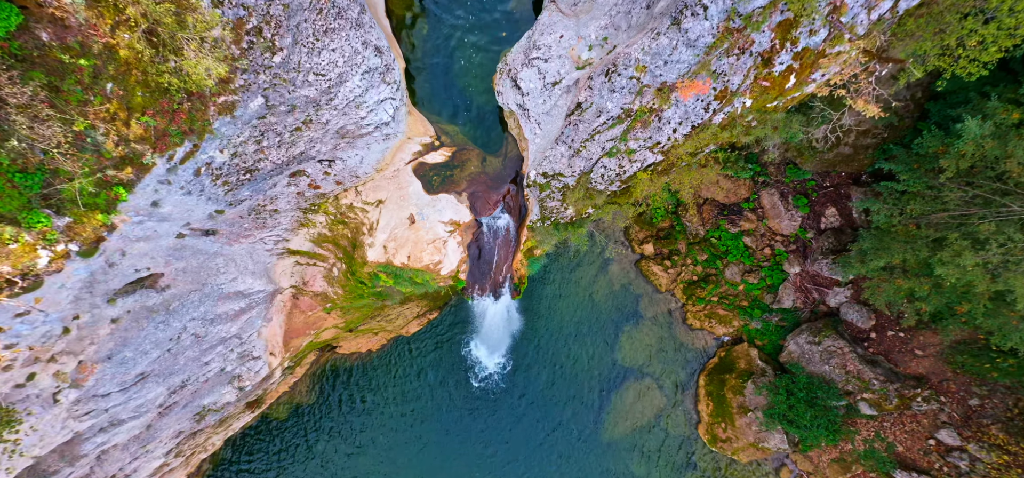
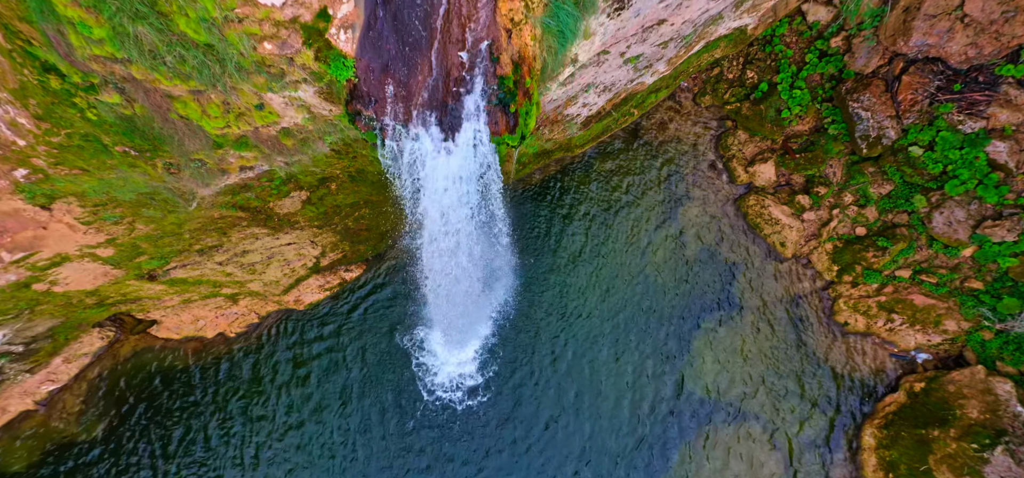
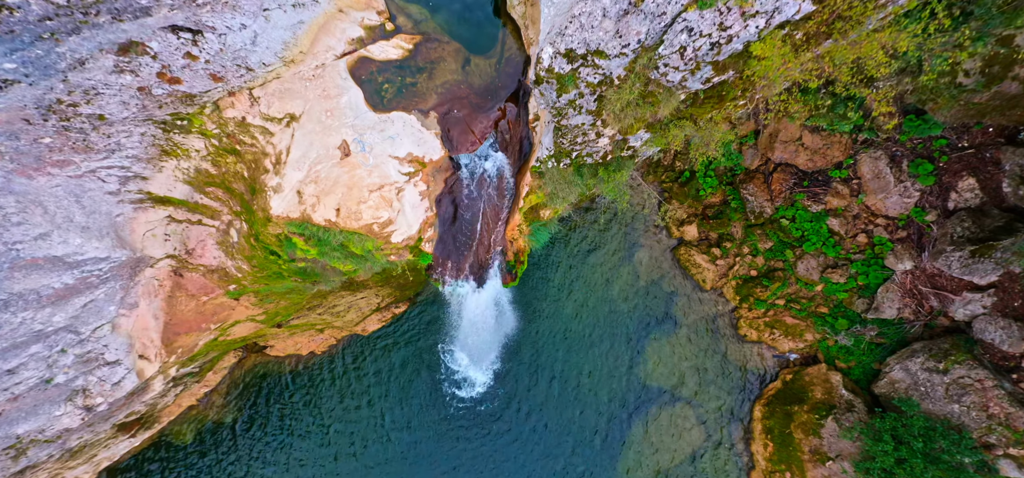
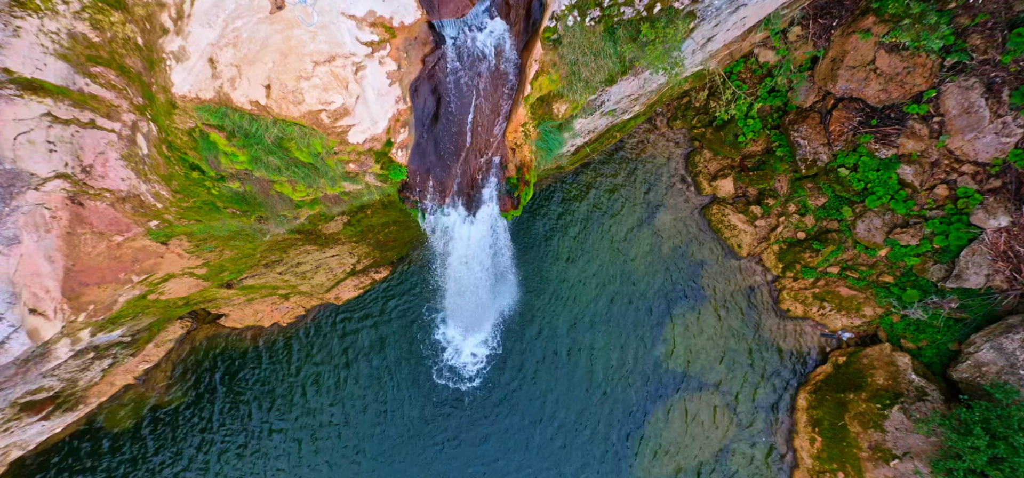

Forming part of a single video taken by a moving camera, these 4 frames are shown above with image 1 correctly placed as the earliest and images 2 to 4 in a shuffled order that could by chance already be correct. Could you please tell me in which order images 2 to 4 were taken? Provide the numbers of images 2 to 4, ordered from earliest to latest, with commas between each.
3, 4, 2
